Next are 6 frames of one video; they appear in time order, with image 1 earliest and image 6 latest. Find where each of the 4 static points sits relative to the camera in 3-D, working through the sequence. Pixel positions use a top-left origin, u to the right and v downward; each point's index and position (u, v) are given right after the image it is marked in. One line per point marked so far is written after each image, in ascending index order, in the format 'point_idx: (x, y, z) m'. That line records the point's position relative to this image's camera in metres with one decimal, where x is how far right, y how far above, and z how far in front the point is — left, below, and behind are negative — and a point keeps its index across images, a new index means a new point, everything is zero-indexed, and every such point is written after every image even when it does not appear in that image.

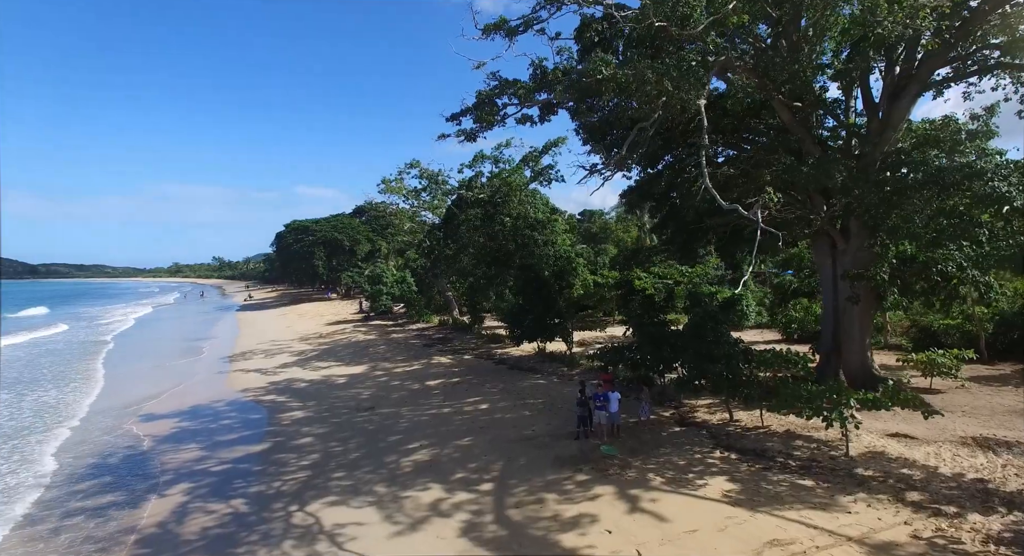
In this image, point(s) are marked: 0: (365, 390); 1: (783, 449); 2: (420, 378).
0: (-4.9, -3.7, +18.2) m
1: (+4.7, -3.0, +9.5) m
2: (-3.1, -3.4, +18.8) m
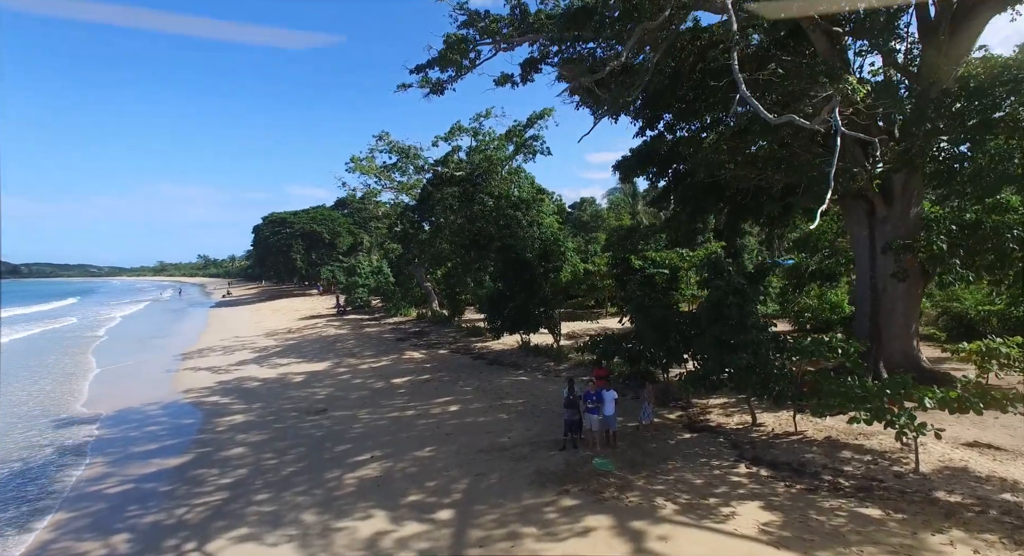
0: (-5.5, -3.2, +15.9) m
1: (+4.3, -2.5, +7.4) m
2: (-3.8, -2.9, +16.5) m
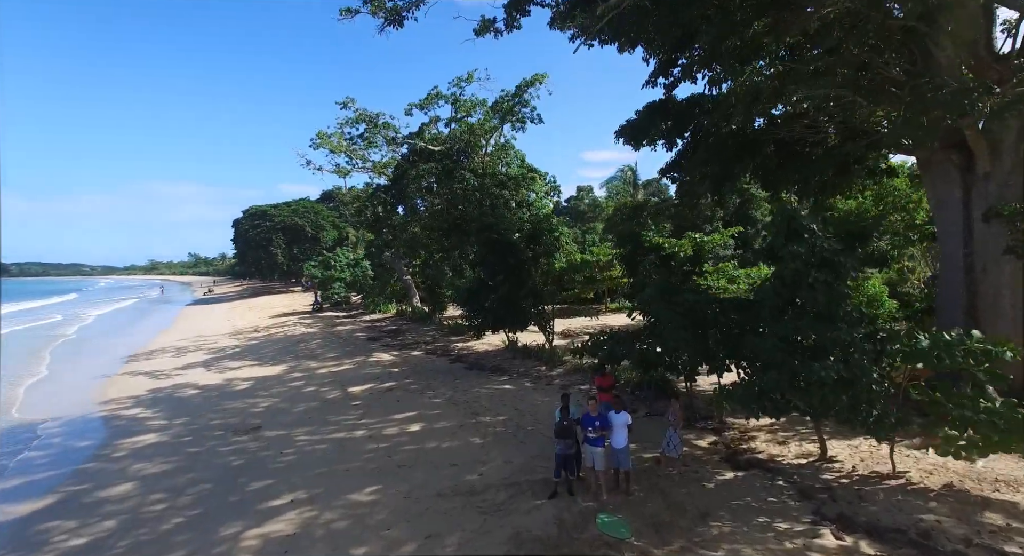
0: (-5.9, -2.9, +13.1) m
1: (+3.9, -2.2, +4.7) m
2: (-4.2, -2.6, +13.7) m
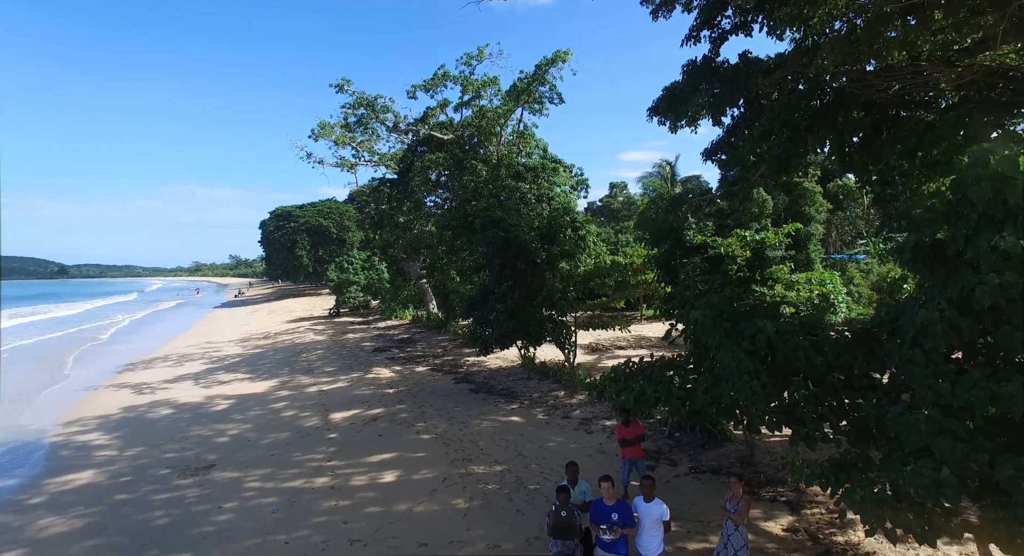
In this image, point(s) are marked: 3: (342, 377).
0: (-5.7, -3.0, +11.3) m
1: (+3.6, -2.3, +2.2) m
2: (-3.9, -2.8, +11.8) m
3: (-4.5, -2.6, +14.8) m
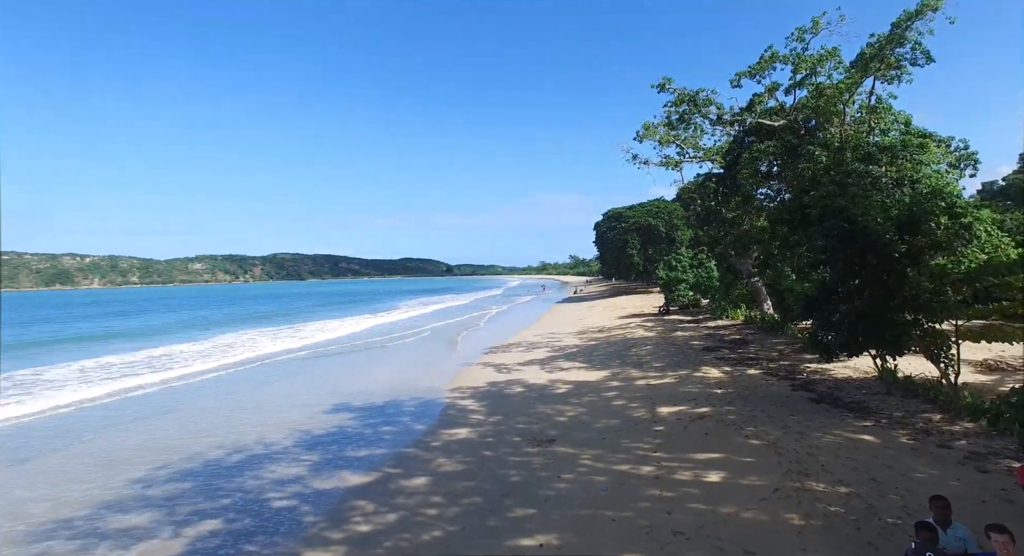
0: (+1.4, -3.0, +12.7) m
1: (+4.3, -2.3, +0.1) m
2: (+3.2, -2.7, +12.2) m
3: (+4.3, -2.6, +15.1) m
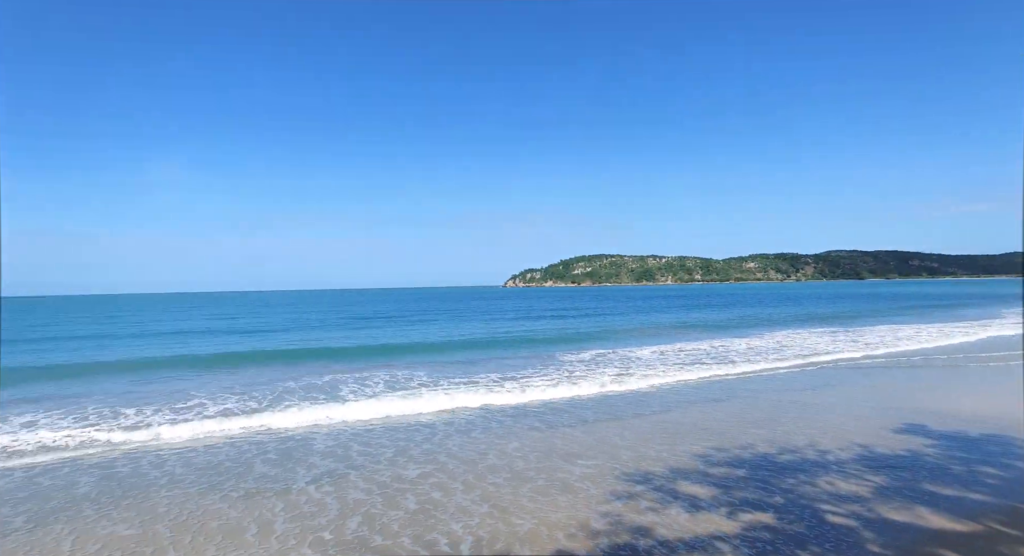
0: (+11.0, -3.0, +6.4) m
1: (+2.9, -2.0, -3.6) m
2: (+11.7, -2.7, +4.7) m
3: (+14.6, -2.6, +5.7) m
